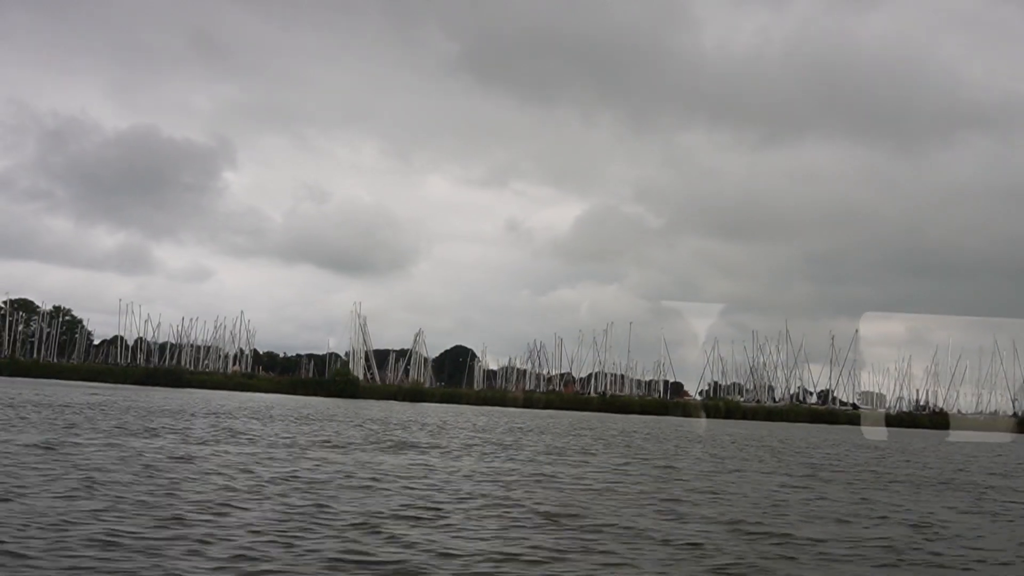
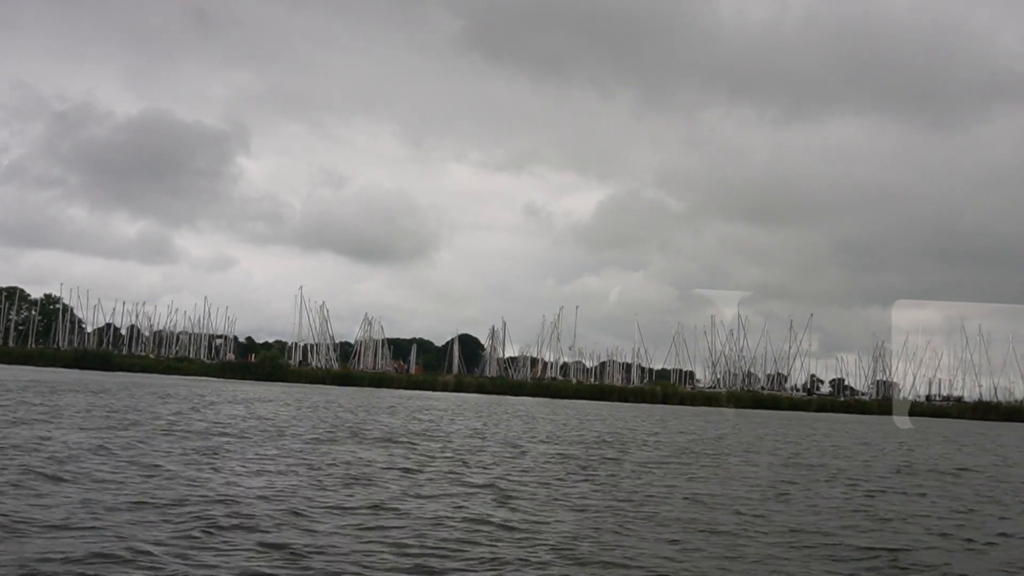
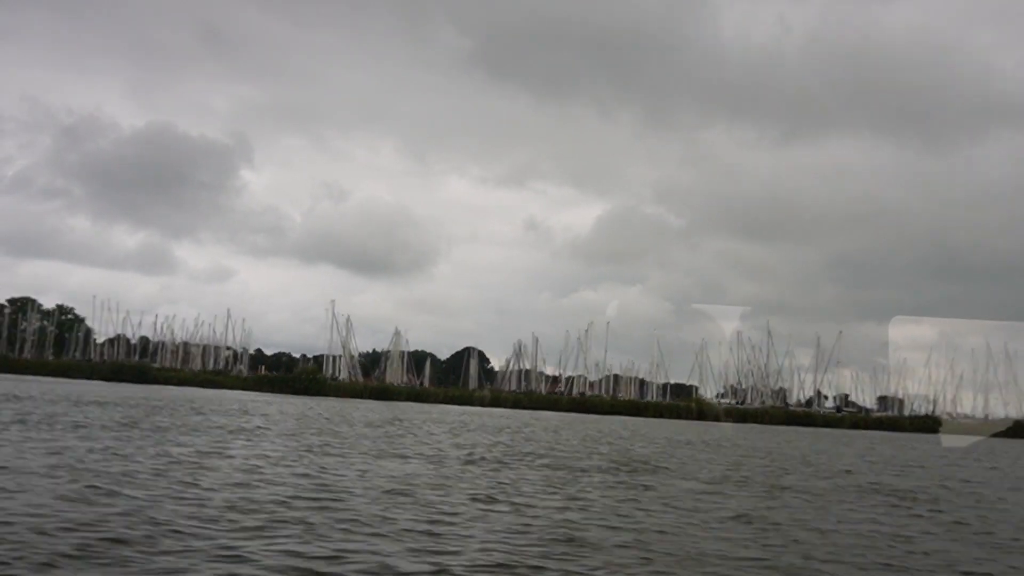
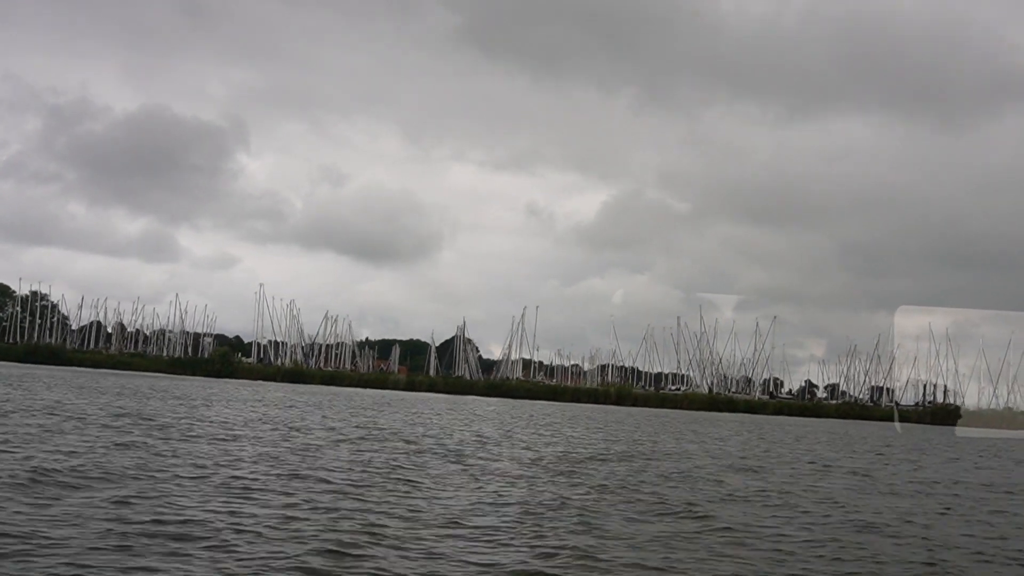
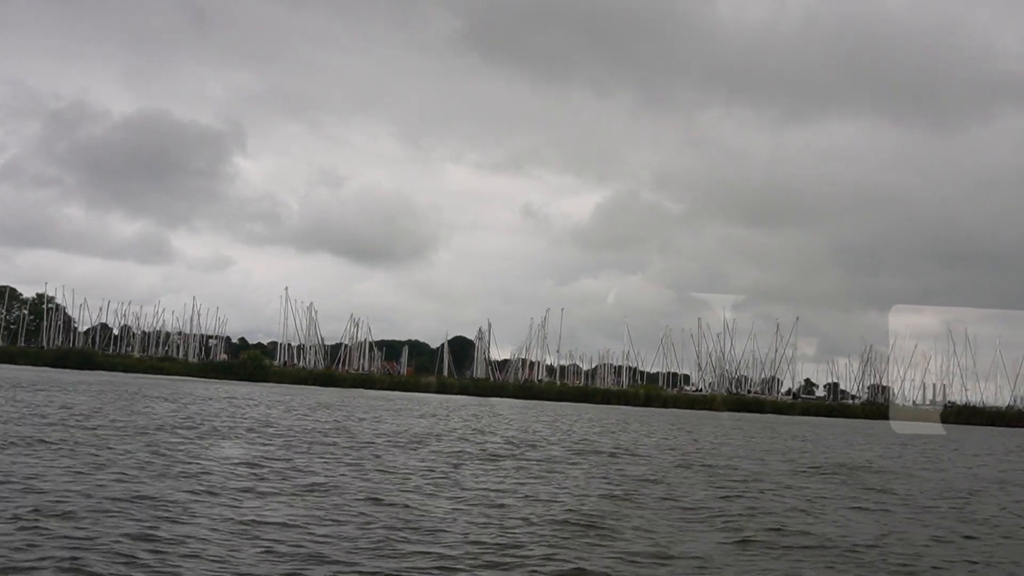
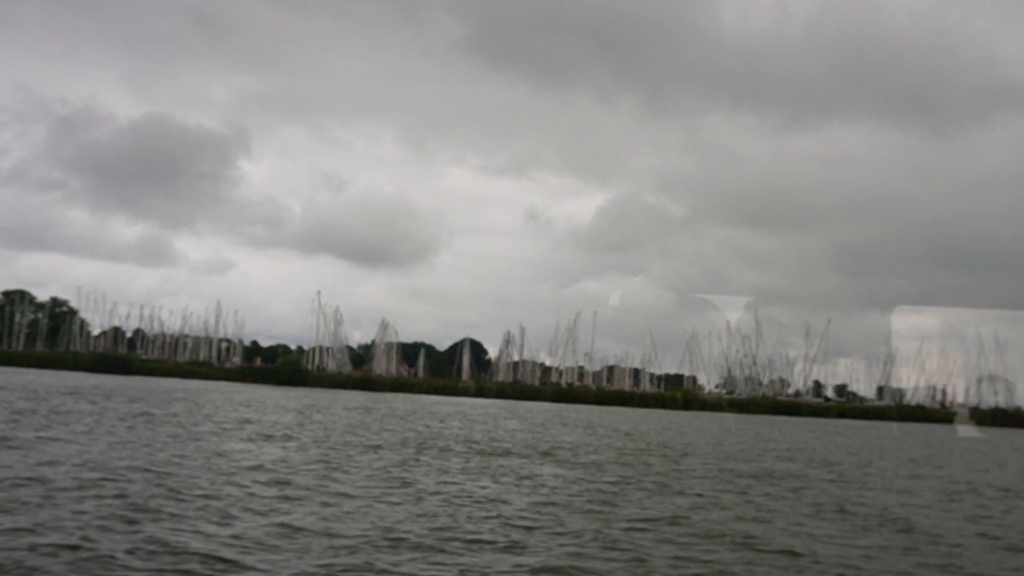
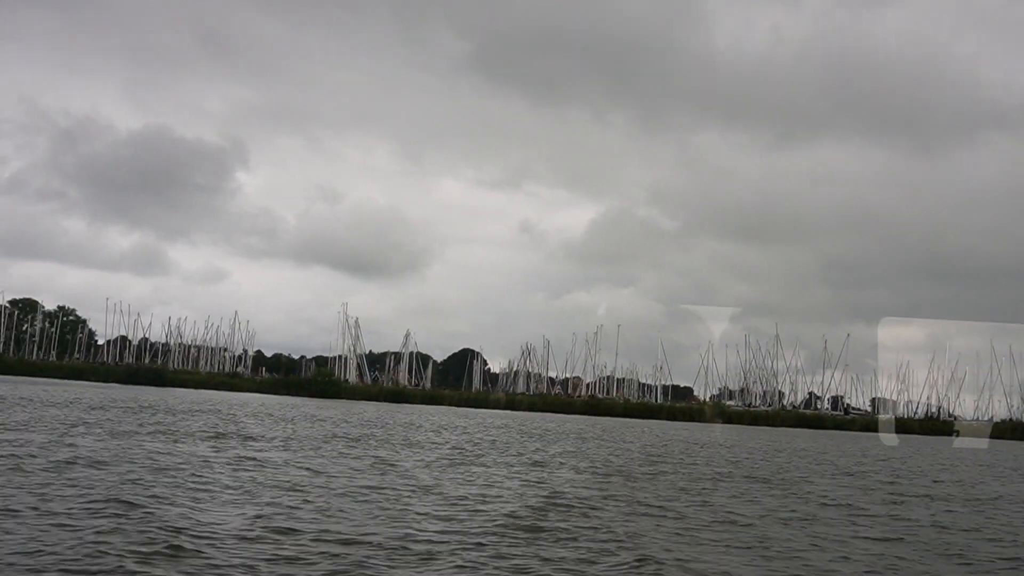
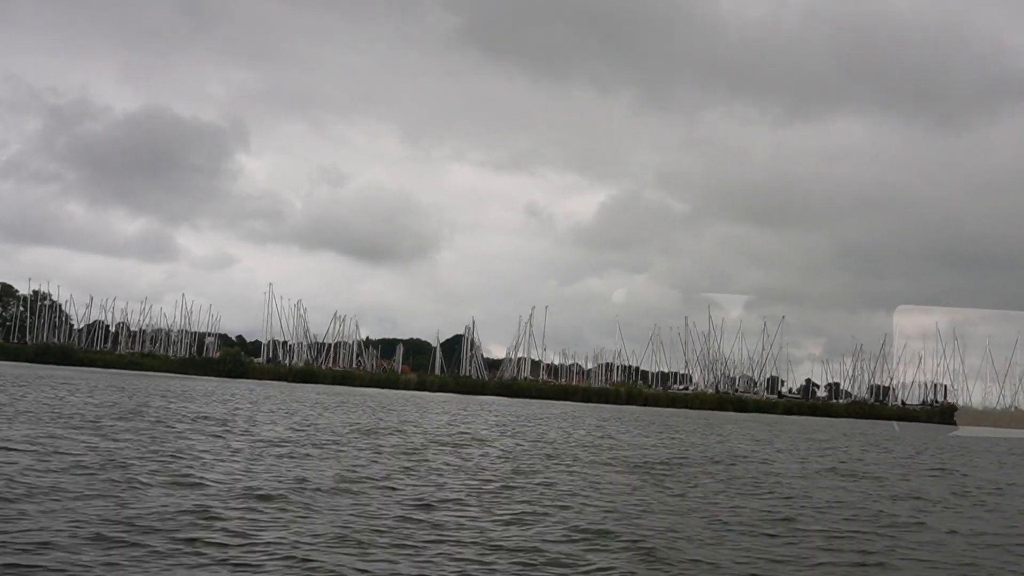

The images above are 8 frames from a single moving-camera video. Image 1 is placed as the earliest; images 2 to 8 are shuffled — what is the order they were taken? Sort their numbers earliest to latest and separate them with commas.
7, 3, 6, 2, 5, 8, 4
